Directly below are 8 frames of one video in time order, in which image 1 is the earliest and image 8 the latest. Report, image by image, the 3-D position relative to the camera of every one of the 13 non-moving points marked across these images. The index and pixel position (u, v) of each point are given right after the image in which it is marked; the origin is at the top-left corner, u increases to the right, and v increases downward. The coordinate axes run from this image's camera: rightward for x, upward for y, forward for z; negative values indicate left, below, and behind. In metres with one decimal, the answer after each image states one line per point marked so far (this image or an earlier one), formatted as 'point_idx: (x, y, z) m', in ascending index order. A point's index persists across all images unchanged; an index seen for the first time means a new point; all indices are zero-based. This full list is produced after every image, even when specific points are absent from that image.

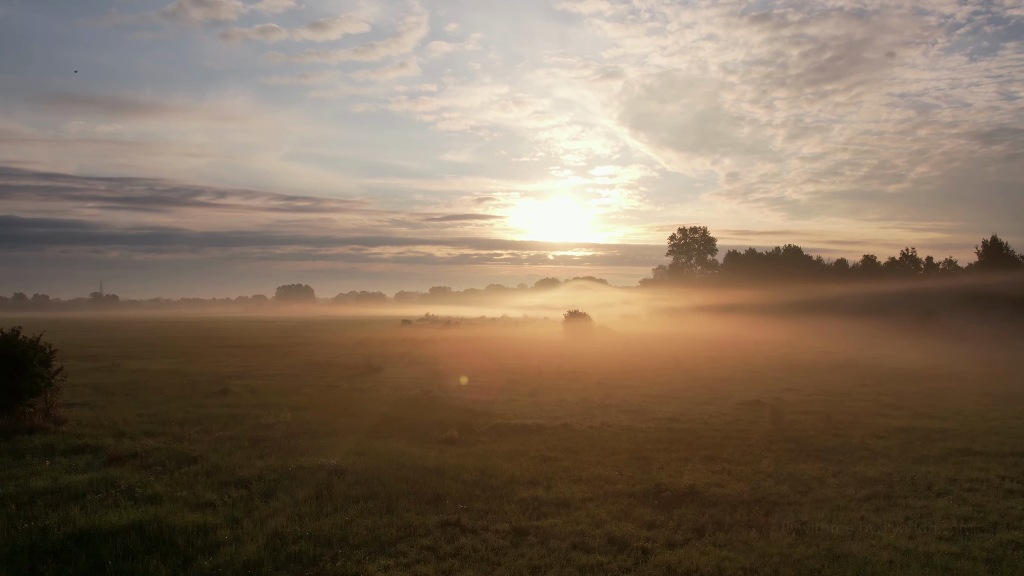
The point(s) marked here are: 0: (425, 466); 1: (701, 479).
0: (-2.2, -4.6, +14.0) m
1: (+4.5, -4.6, +13.1) m
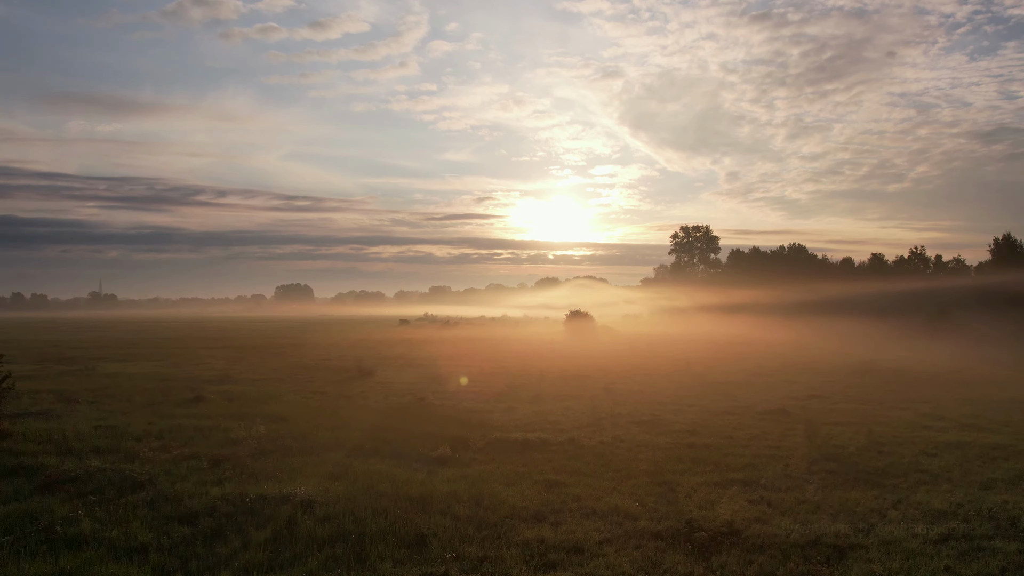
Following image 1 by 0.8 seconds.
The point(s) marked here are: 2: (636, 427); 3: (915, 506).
0: (-2.2, -4.5, +11.8) m
1: (+4.6, -4.5, +11.0) m
2: (+4.3, -4.8, +18.8) m
3: (+8.5, -4.6, +11.5) m
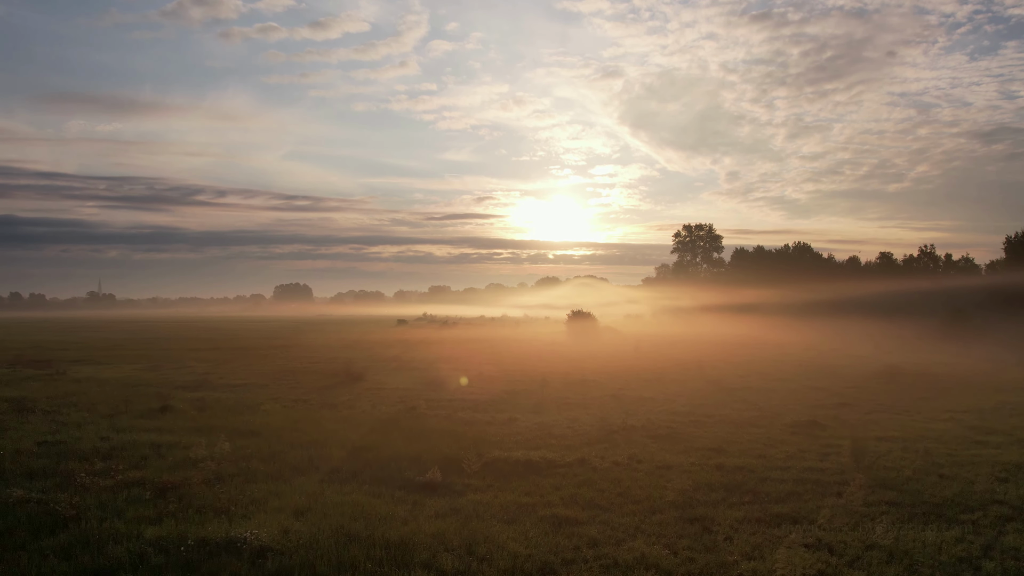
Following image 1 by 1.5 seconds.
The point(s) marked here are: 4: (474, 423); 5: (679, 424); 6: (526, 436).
0: (-2.2, -4.4, +9.6) m
1: (+4.6, -4.4, +8.8) m
2: (+4.3, -4.7, +16.5) m
3: (+8.5, -4.5, +9.3) m
4: (-1.4, -4.9, +19.7) m
5: (+6.0, -4.8, +19.5) m
6: (+0.4, -4.7, +17.5) m
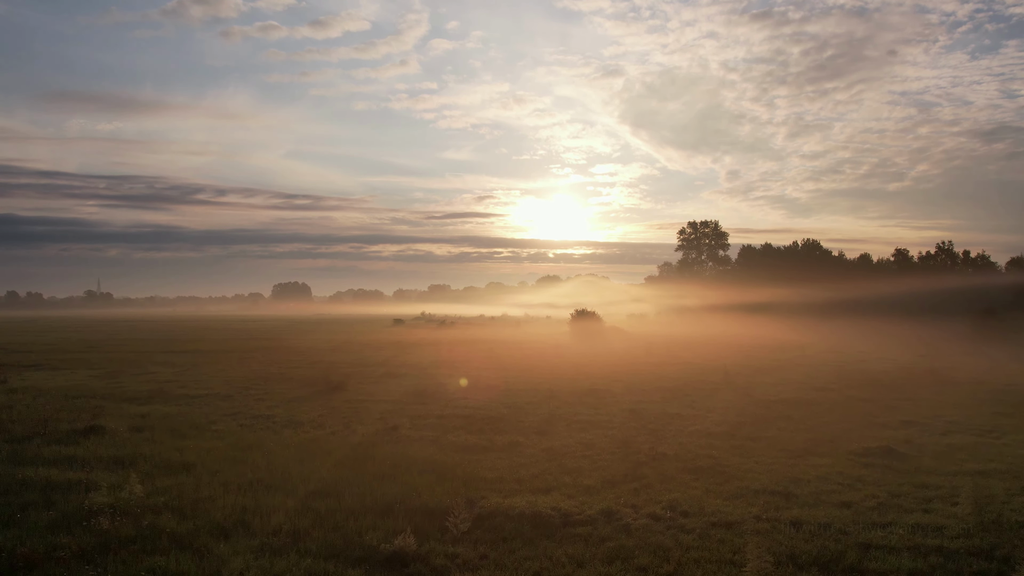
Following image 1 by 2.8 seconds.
0: (-2.2, -4.3, +5.9) m
1: (+4.6, -4.3, +5.0) m
2: (+4.3, -4.6, +12.8) m
3: (+8.6, -4.4, +5.6) m
4: (-1.3, -4.7, +16.0) m
5: (+6.0, -4.7, +15.8) m
6: (+0.5, -4.6, +13.7) m
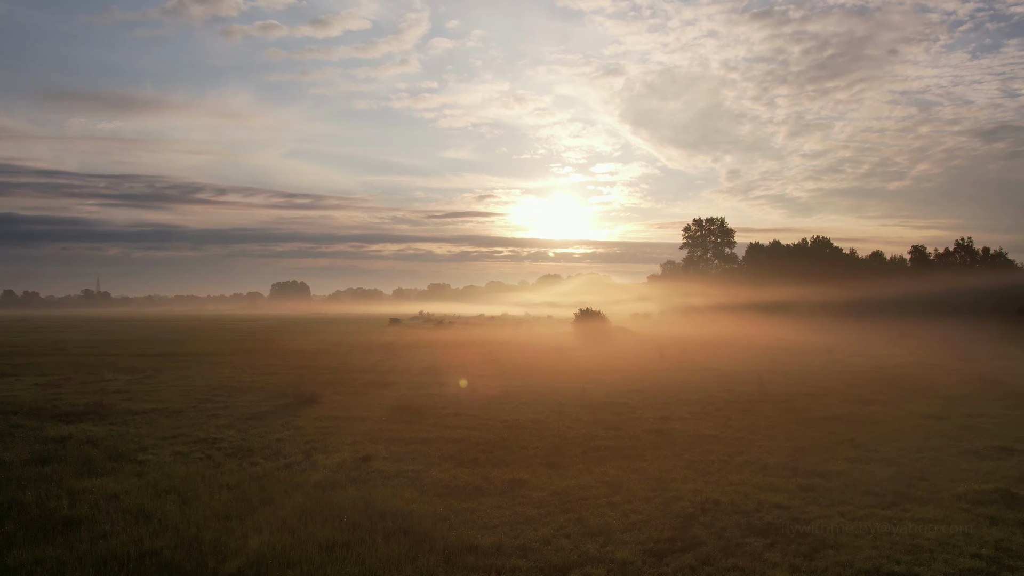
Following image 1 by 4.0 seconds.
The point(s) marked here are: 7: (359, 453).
0: (-2.1, -4.2, +2.1) m
1: (+4.7, -4.2, +1.3) m
2: (+4.4, -4.4, +9.1) m
3: (+8.6, -4.3, +1.8) m
4: (-1.2, -4.6, +12.2) m
5: (+6.1, -4.6, +12.0) m
6: (+0.5, -4.4, +10.0) m
7: (-4.2, -4.6, +15.1) m
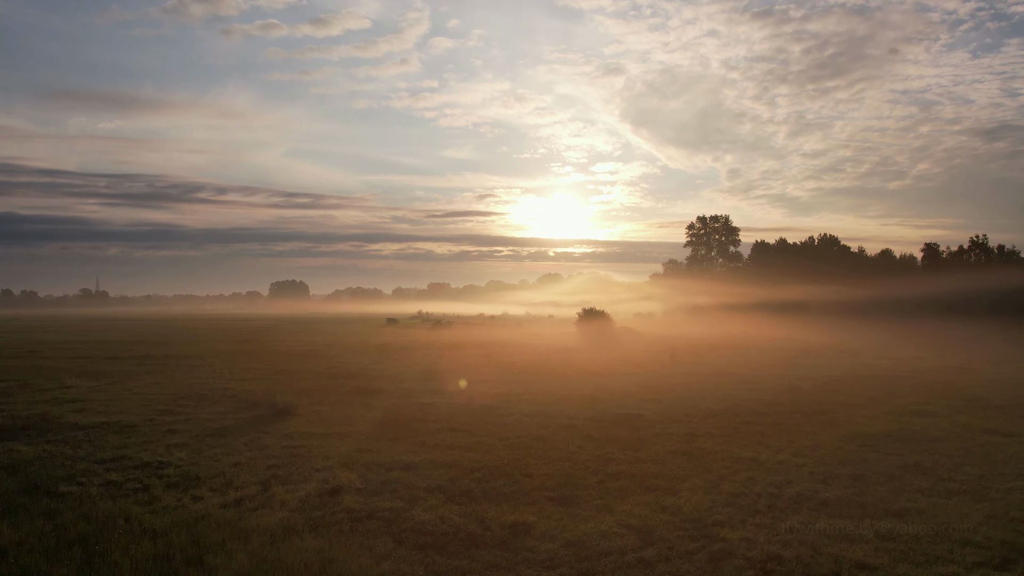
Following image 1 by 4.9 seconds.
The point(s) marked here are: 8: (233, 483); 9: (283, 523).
0: (-2.1, -4.1, -0.5) m
1: (+4.7, -4.1, -1.4) m
2: (+4.4, -4.3, +6.4) m
3: (+8.6, -4.2, -0.9) m
4: (-1.2, -4.5, +9.6) m
5: (+6.1, -4.5, +9.4) m
6: (+0.6, -4.3, +7.3) m
7: (-4.2, -4.5, +12.5) m
8: (-6.5, -4.5, +12.6) m
9: (-4.3, -4.4, +10.3) m
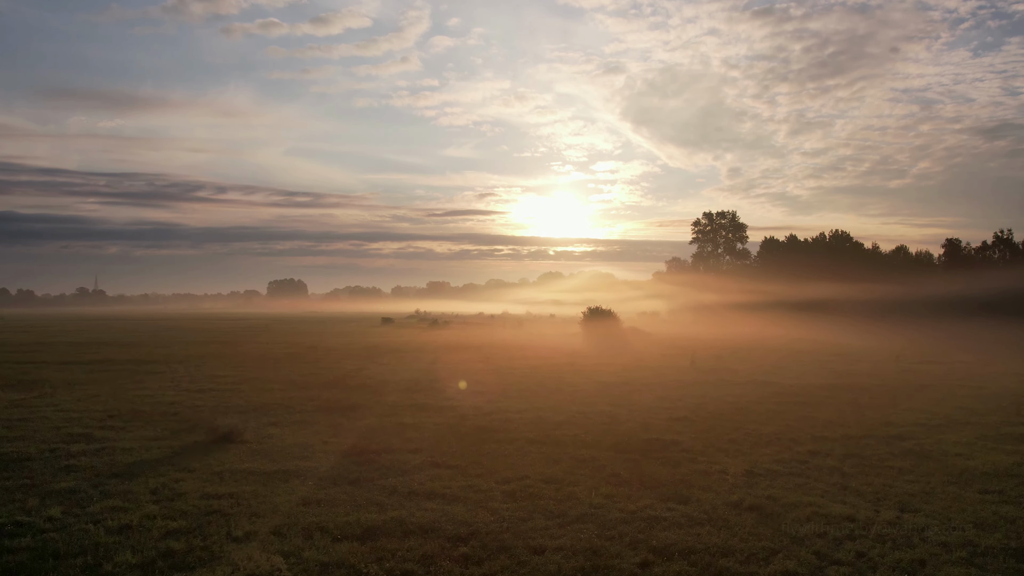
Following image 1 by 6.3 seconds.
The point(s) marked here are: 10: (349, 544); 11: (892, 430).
0: (-2.1, -3.9, -4.7) m
1: (+4.7, -4.0, -5.5) m
2: (+4.4, -4.2, +2.3) m
3: (+8.7, -4.0, -5.0) m
4: (-1.2, -4.3, +5.4) m
5: (+6.1, -4.3, +5.3) m
6: (+0.6, -4.2, +3.2) m
7: (-4.1, -4.3, +8.3) m
8: (-6.4, -4.3, +8.4) m
9: (-4.3, -4.2, +6.1) m
10: (-2.8, -4.4, +9.3) m
11: (+12.4, -4.6, +17.9) m
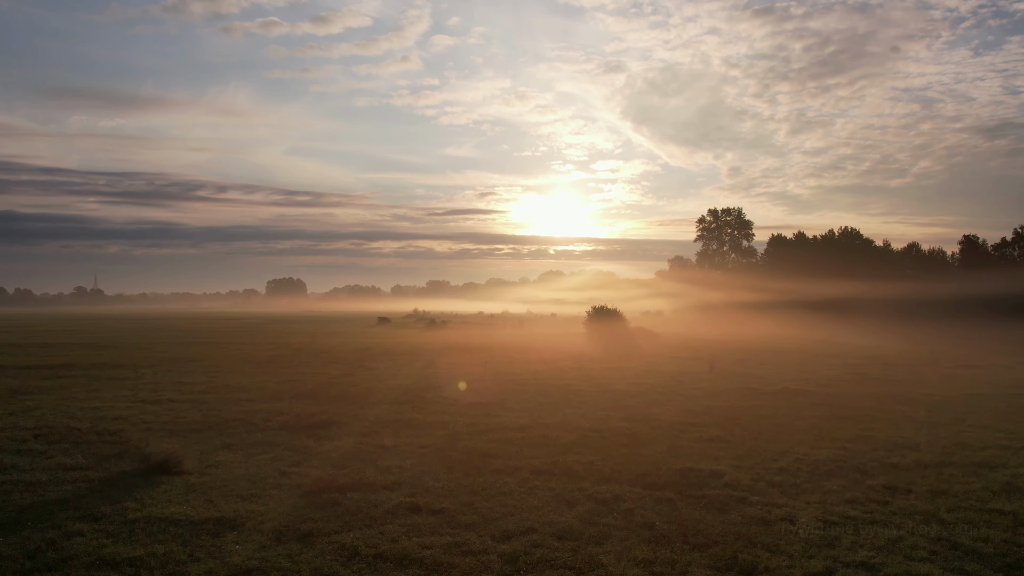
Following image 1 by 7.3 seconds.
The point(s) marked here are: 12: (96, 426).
0: (-2.1, -3.8, -7.7) m
1: (+4.7, -3.9, -8.6) m
2: (+4.5, -4.1, -0.8) m
3: (+8.7, -4.0, -8.1) m
4: (-1.2, -4.2, +2.4) m
5: (+6.2, -4.2, +2.2) m
6: (+0.6, -4.1, +0.2) m
7: (-4.1, -4.2, +5.3) m
8: (-6.4, -4.2, +5.4) m
9: (-4.3, -4.1, +3.1) m
10: (-2.8, -4.3, +6.2) m
11: (+12.4, -4.4, +14.8) m
12: (-13.3, -4.4, +17.6) m
